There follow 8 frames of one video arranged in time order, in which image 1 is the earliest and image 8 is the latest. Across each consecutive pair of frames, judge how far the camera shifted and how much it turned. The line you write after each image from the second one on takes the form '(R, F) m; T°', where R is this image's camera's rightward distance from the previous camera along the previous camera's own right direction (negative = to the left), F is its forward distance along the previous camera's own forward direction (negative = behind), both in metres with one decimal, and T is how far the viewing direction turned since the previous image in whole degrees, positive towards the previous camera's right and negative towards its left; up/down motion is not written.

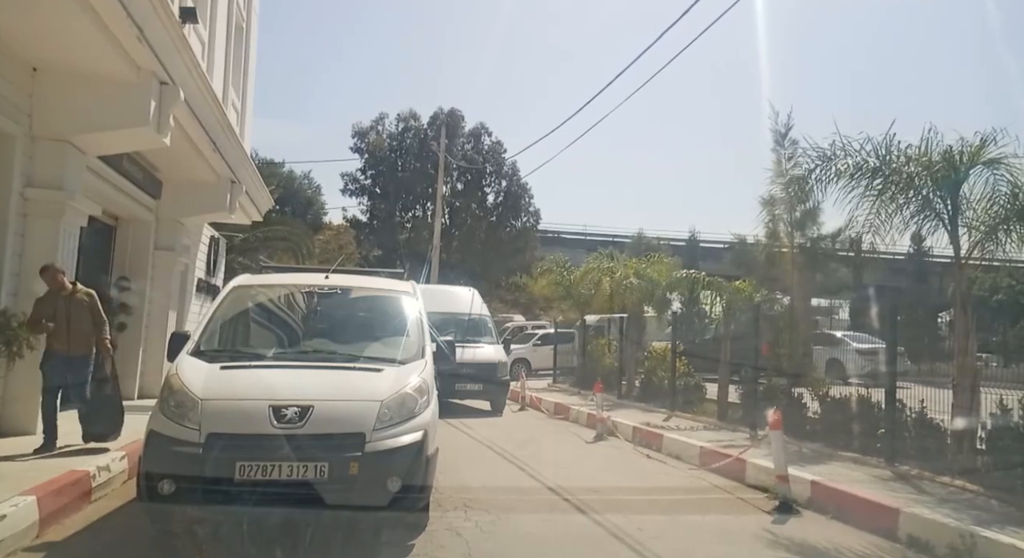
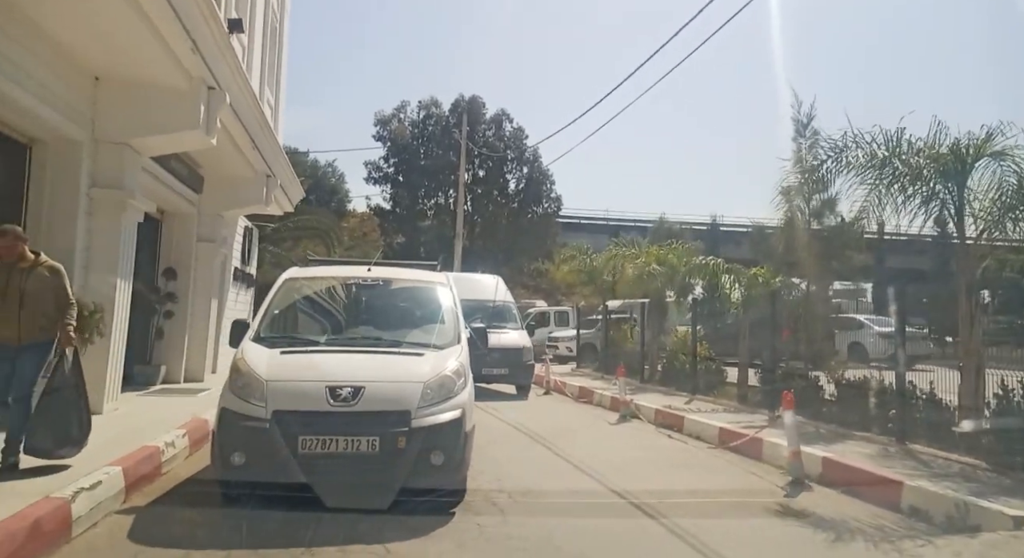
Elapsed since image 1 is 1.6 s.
(-0.1, -0.5) m; -2°
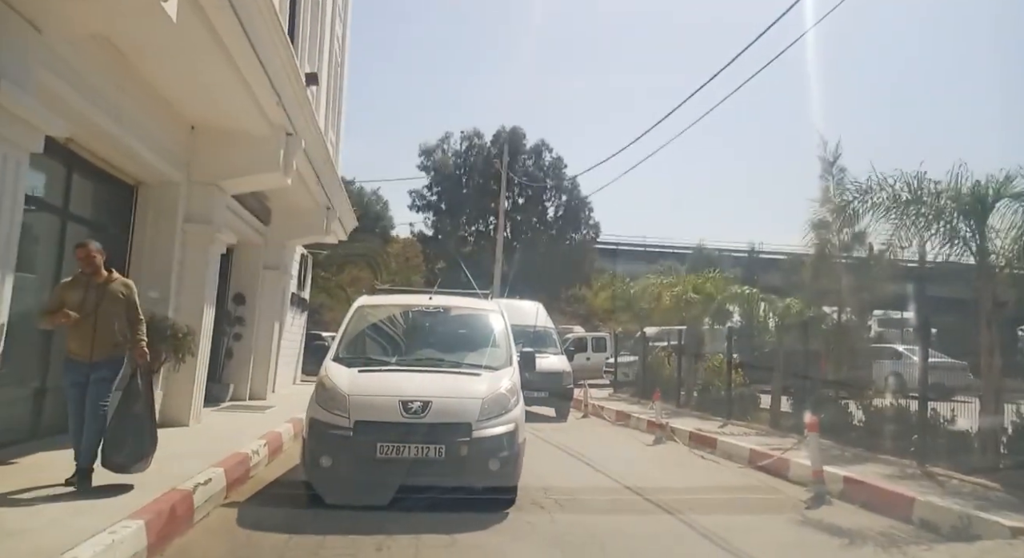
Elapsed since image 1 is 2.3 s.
(-0.1, -0.8) m; -3°
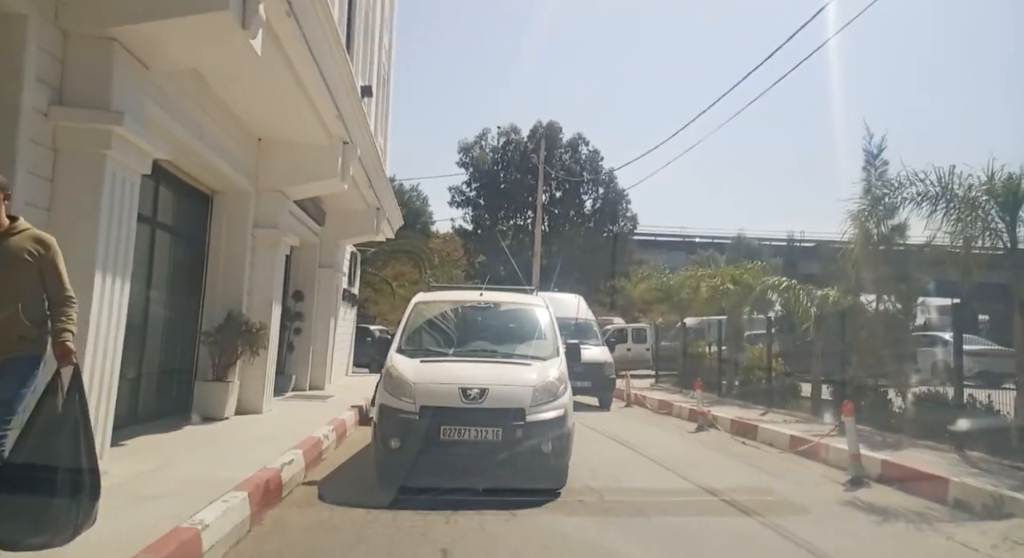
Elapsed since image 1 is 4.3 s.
(-0.1, -0.6) m; -3°
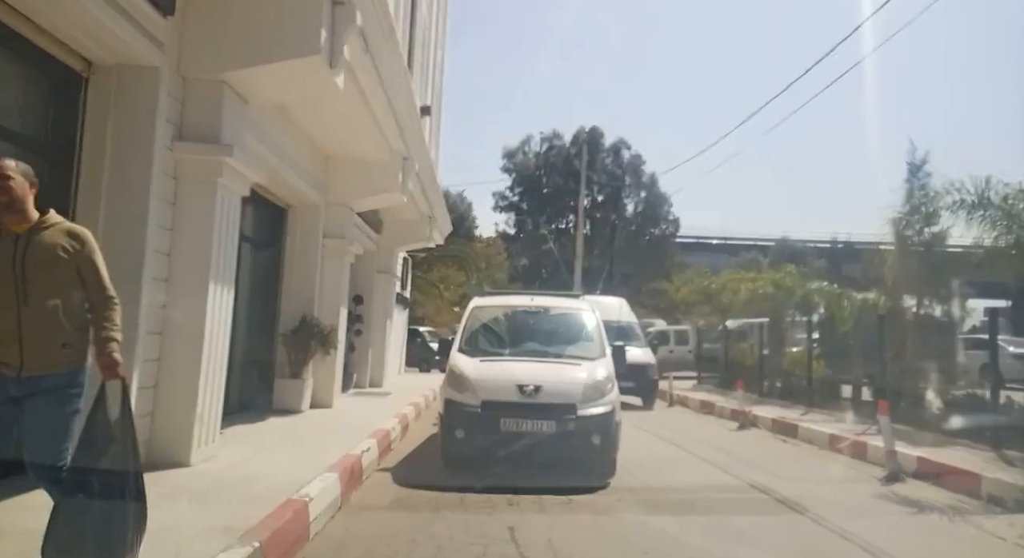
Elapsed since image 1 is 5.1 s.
(-0.1, -0.7) m; -3°
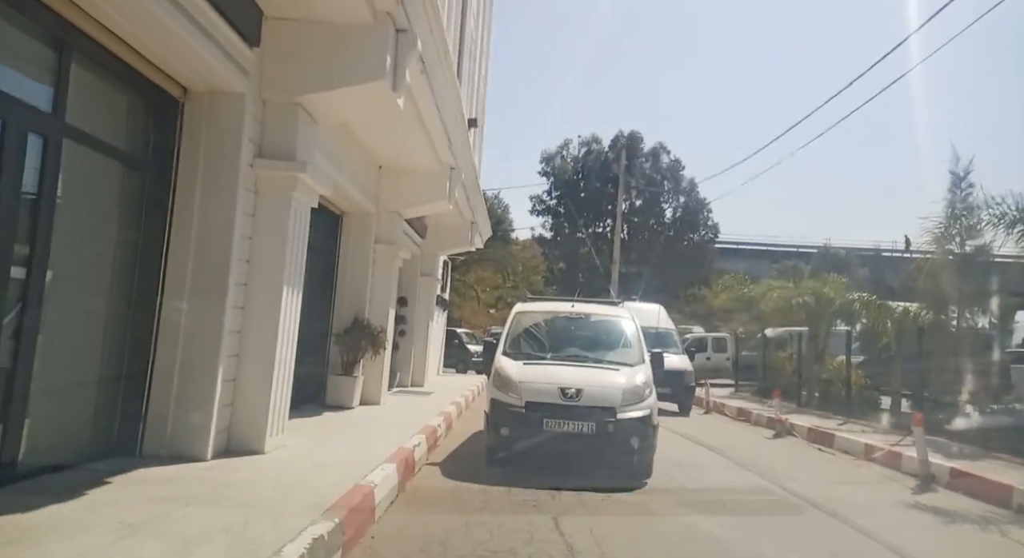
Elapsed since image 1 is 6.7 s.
(-0.1, -0.5) m; -3°
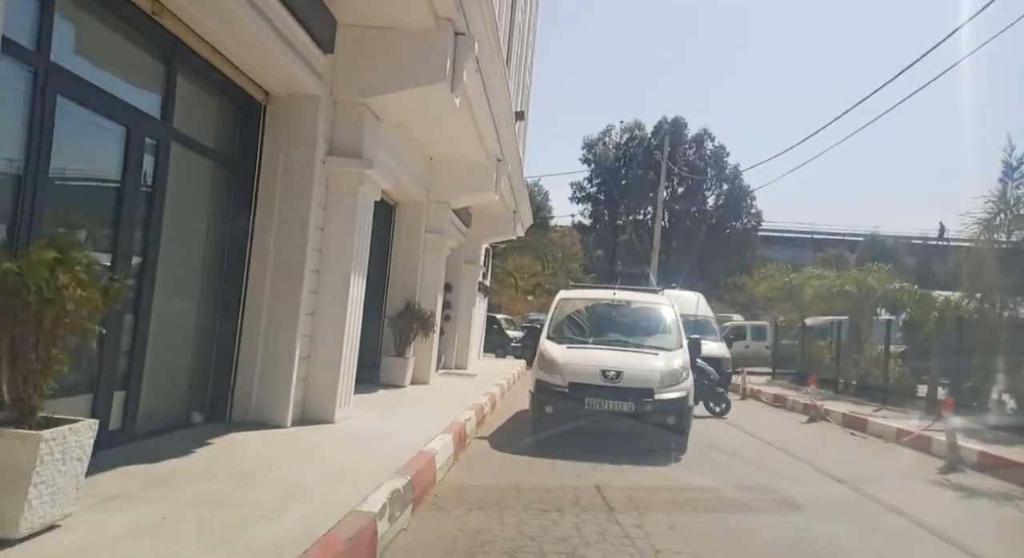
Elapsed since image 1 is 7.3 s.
(-0.1, -0.5) m; -3°
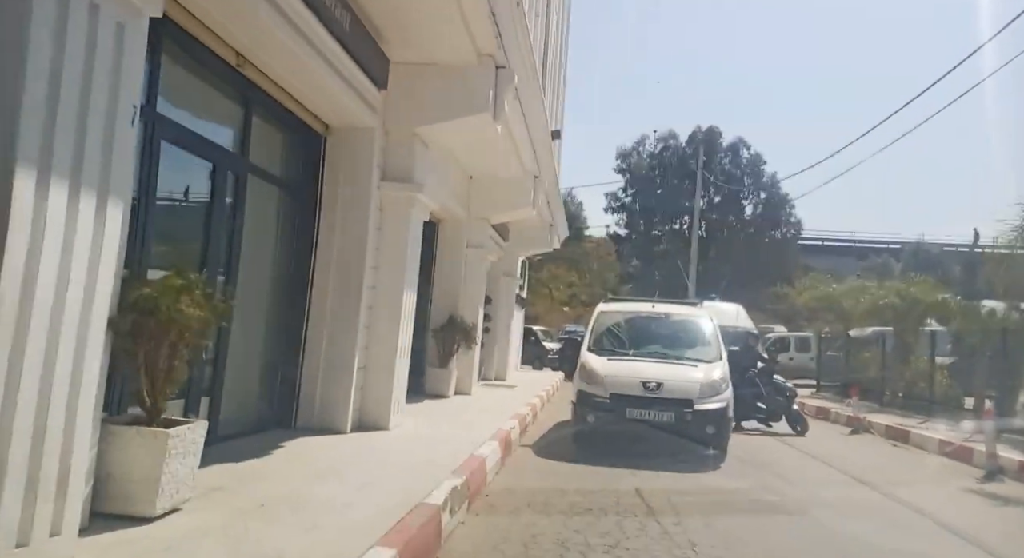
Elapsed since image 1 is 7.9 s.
(-0.1, -0.4) m; -3°
